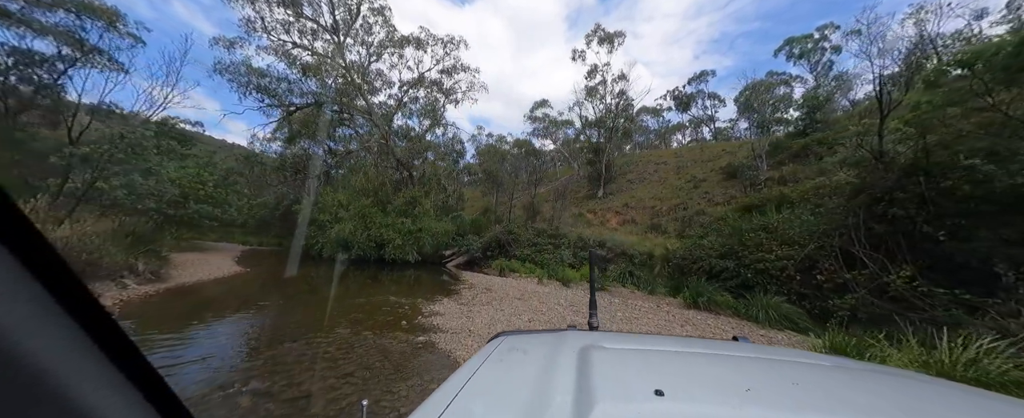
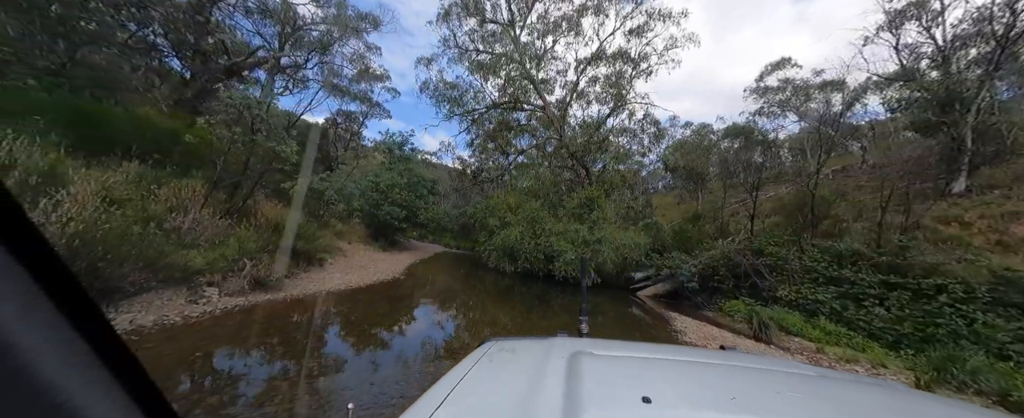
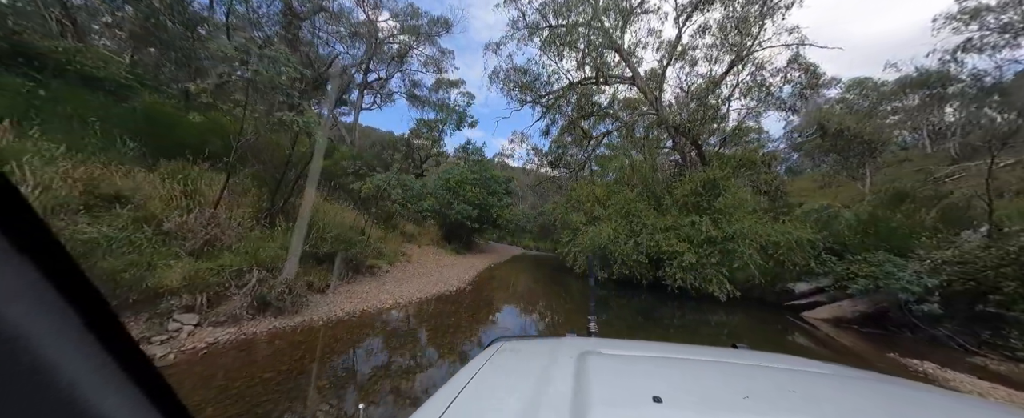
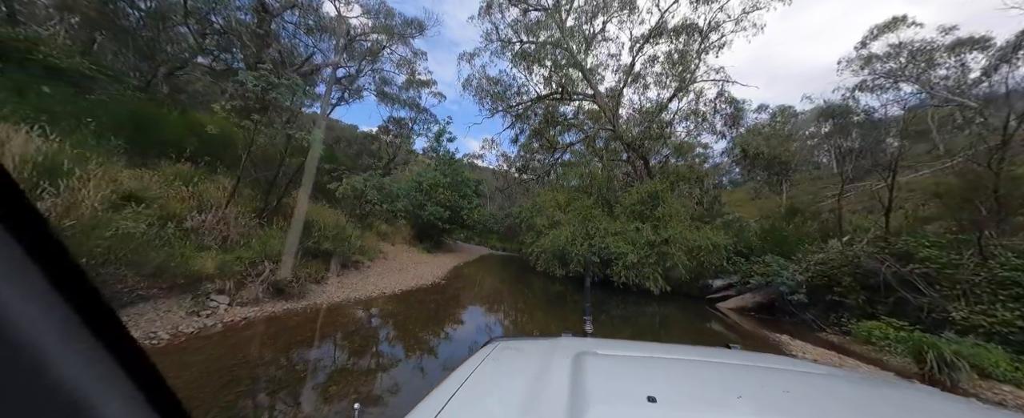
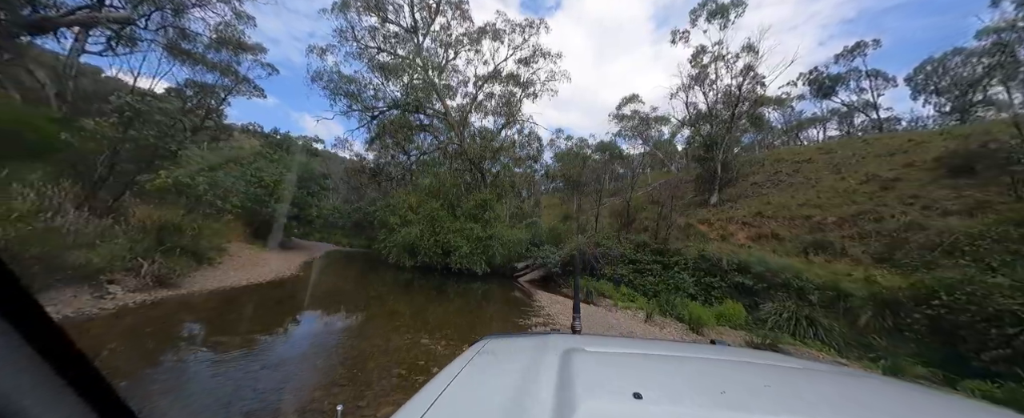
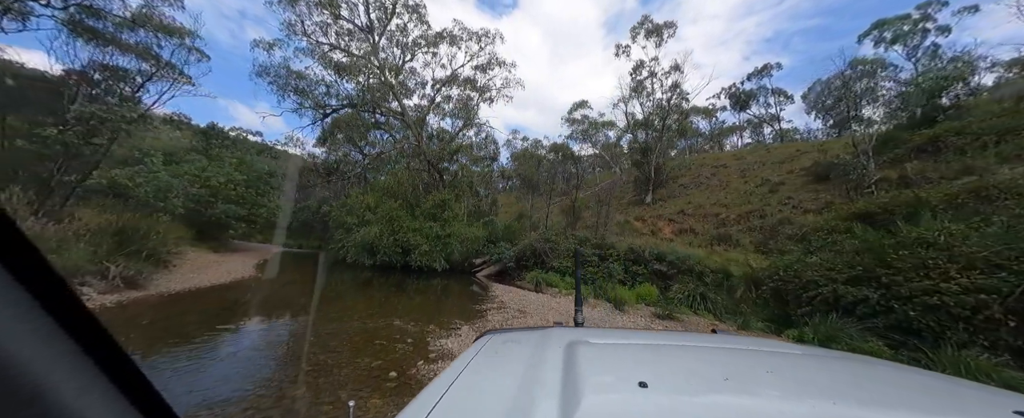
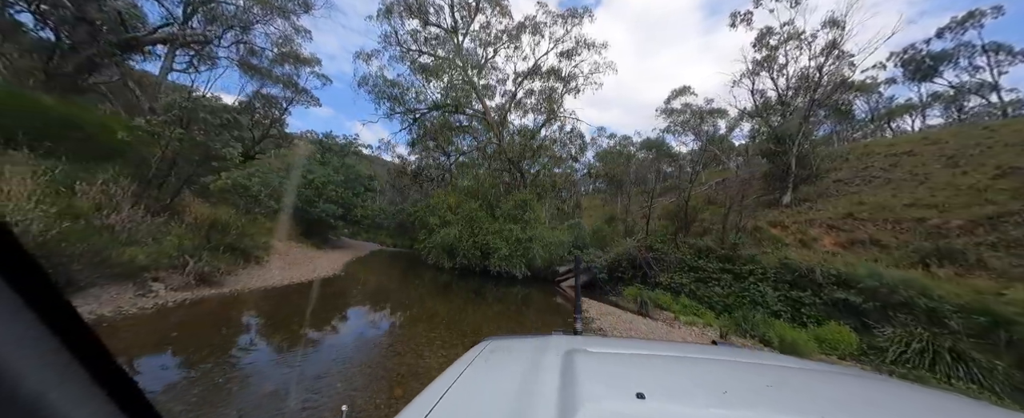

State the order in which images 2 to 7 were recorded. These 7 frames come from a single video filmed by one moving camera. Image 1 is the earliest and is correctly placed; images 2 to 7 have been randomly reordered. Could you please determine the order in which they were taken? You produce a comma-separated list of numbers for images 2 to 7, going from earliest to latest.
6, 5, 7, 2, 4, 3
